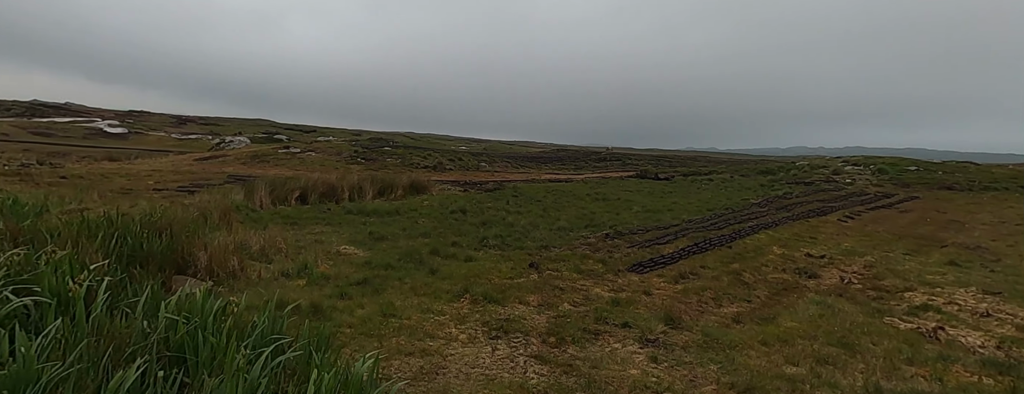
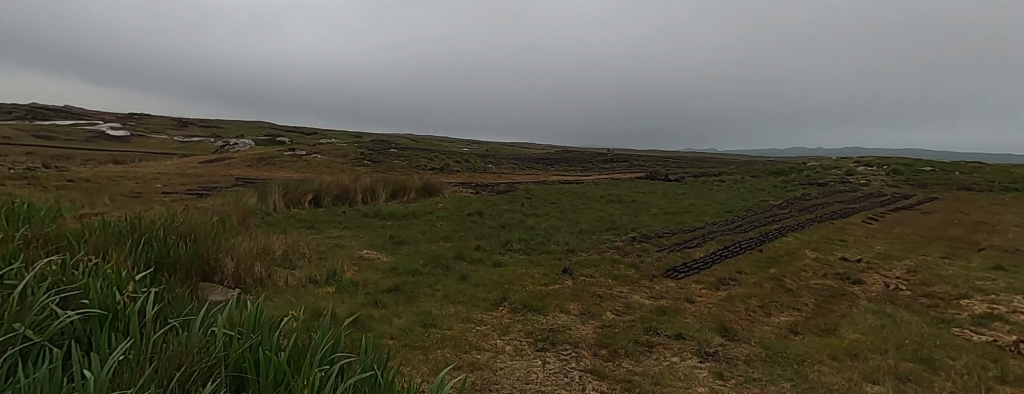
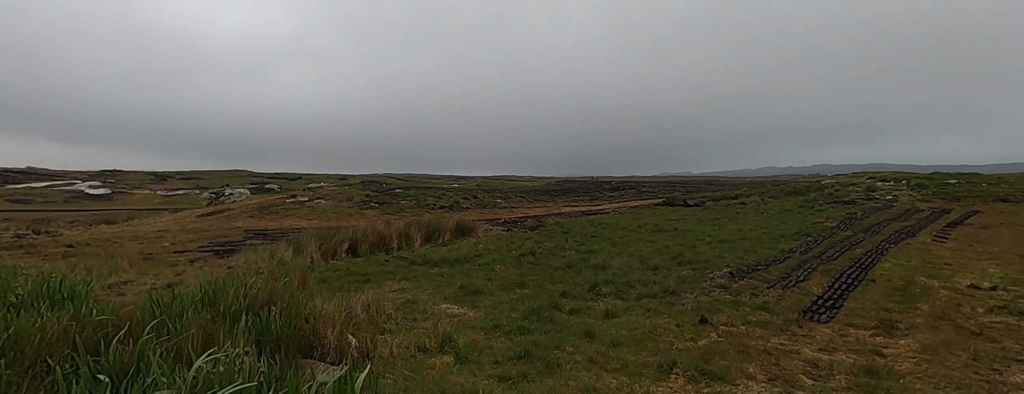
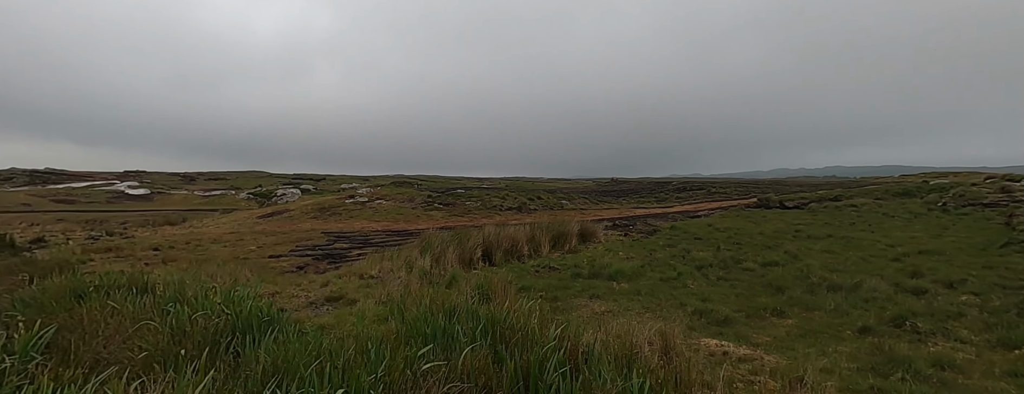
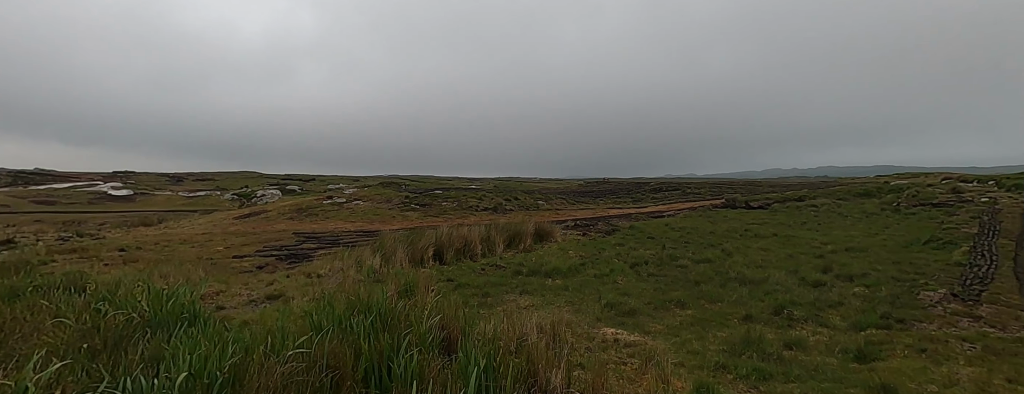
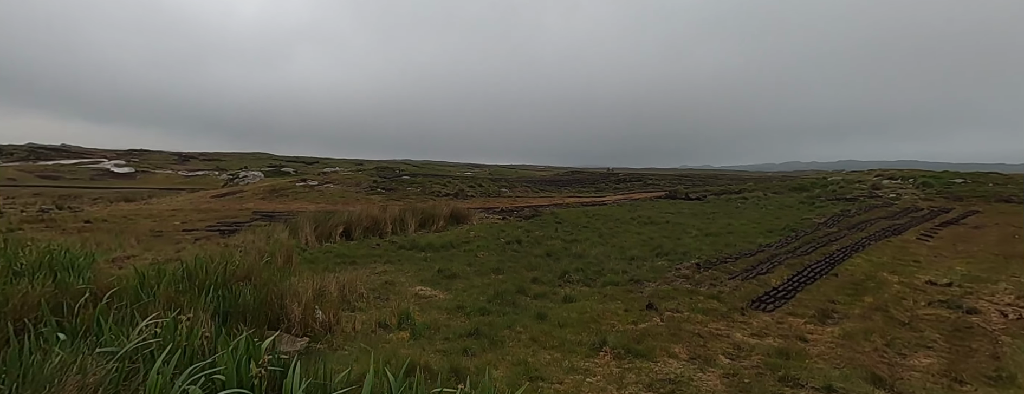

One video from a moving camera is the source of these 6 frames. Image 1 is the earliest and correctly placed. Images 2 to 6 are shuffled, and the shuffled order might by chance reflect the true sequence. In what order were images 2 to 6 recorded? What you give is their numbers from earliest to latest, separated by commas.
2, 6, 3, 5, 4
